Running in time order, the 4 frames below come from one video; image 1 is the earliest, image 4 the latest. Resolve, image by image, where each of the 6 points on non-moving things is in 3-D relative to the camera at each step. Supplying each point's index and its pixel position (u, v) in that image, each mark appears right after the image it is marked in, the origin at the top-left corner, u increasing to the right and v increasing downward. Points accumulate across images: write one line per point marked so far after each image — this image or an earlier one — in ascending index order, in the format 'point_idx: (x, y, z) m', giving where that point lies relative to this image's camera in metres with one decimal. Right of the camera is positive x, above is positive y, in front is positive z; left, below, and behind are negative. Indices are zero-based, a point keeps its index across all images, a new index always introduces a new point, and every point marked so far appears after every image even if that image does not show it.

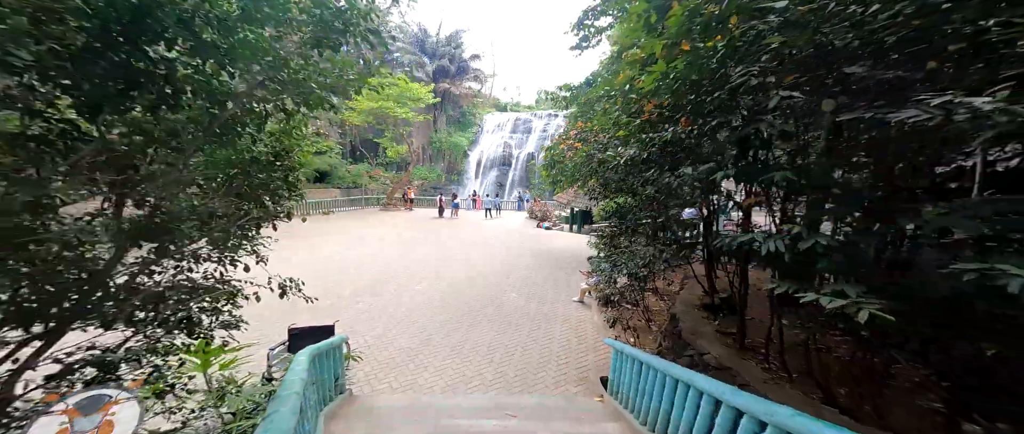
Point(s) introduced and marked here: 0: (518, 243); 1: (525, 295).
0: (+0.2, -0.9, +11.1) m
1: (+0.2, -1.4, +6.1) m
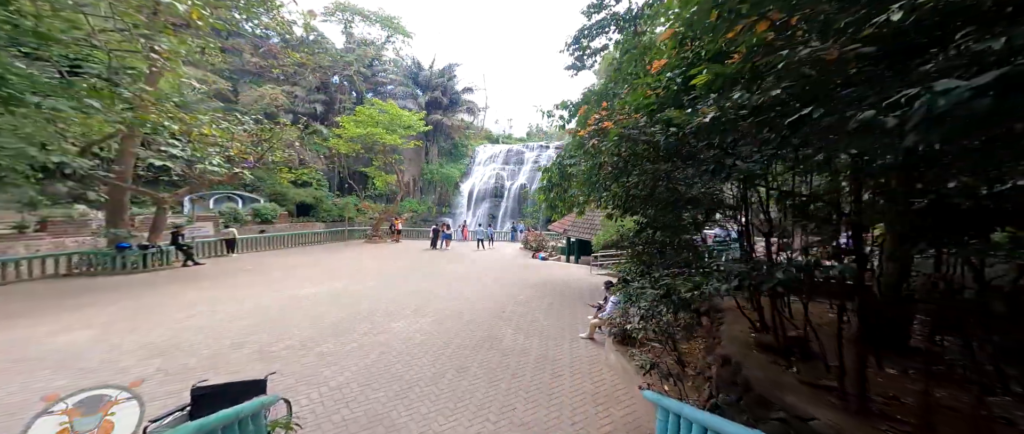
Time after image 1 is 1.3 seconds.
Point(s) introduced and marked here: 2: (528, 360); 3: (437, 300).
0: (0.0, -1.8, +10.2) m
1: (+0.1, -1.8, +5.3) m
2: (+0.2, -1.9, +4.4) m
3: (-1.6, -1.8, +7.0) m
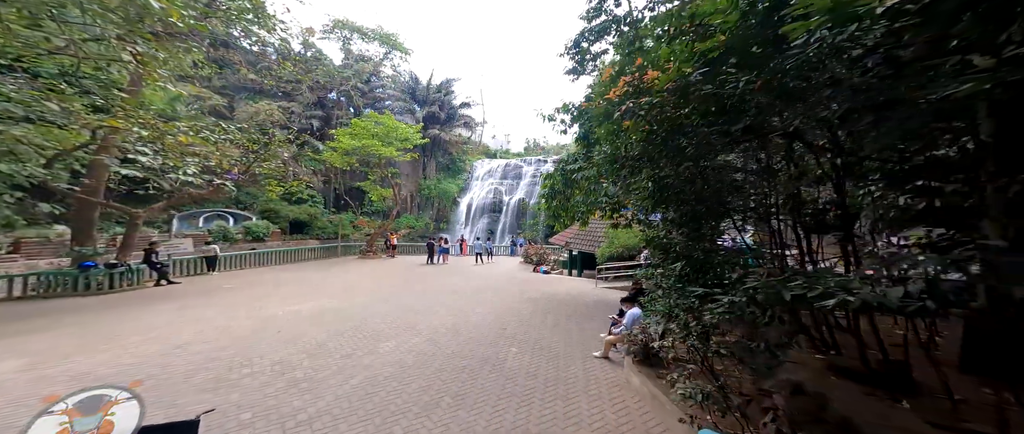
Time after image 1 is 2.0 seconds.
0: (0.0, -2.1, +9.6) m
1: (+0.2, -1.9, +4.7) m
2: (+0.3, -1.9, +3.8) m
3: (-1.6, -1.9, +6.4) m
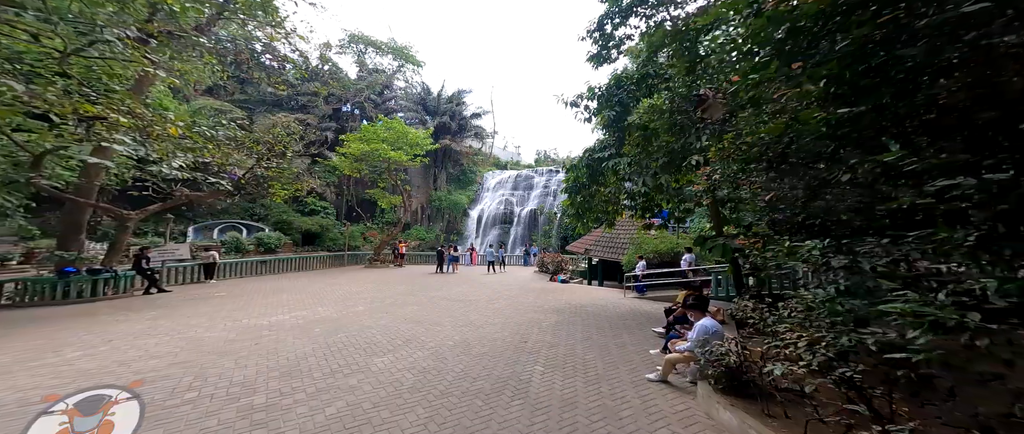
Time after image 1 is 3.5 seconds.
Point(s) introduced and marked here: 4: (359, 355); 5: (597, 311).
0: (+0.5, -2.2, +8.7) m
1: (+0.5, -1.7, +3.7) m
2: (+0.6, -1.7, +2.8) m
3: (-1.2, -1.9, +5.5) m
4: (-1.8, -1.7, +3.9) m
5: (+1.8, -1.9, +6.8) m
